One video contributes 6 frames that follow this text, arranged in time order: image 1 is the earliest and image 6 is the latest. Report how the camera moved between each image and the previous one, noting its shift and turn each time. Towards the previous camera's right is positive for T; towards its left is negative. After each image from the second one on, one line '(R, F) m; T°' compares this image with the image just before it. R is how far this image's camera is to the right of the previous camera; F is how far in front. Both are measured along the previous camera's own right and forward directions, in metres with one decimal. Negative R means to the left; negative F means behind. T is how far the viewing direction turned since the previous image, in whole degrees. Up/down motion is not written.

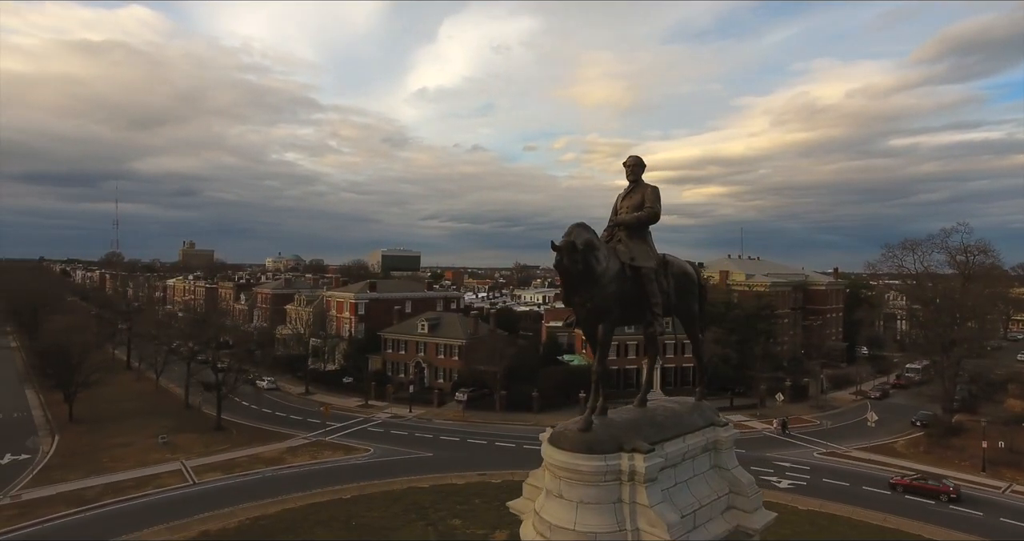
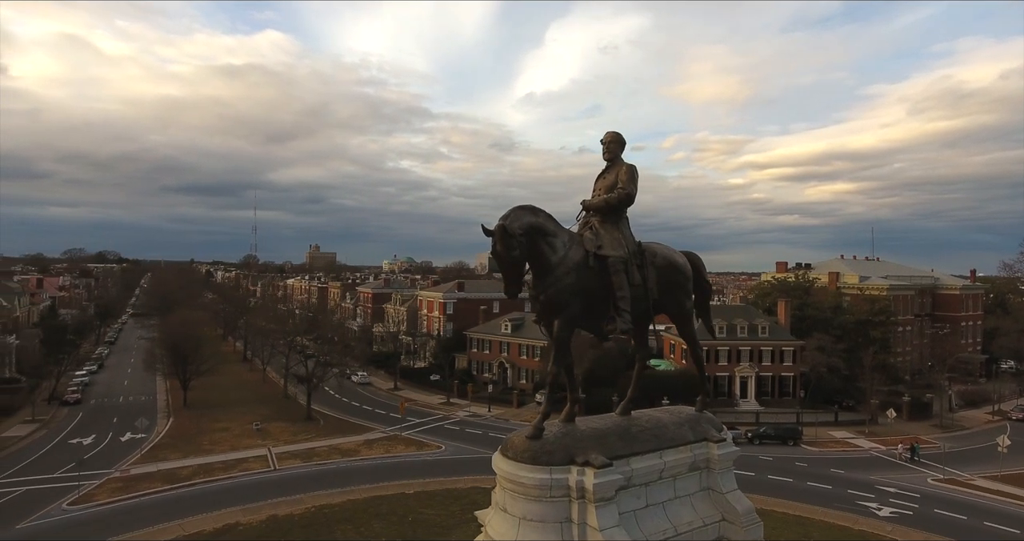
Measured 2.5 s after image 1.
(+1.7, +0.8) m; -10°
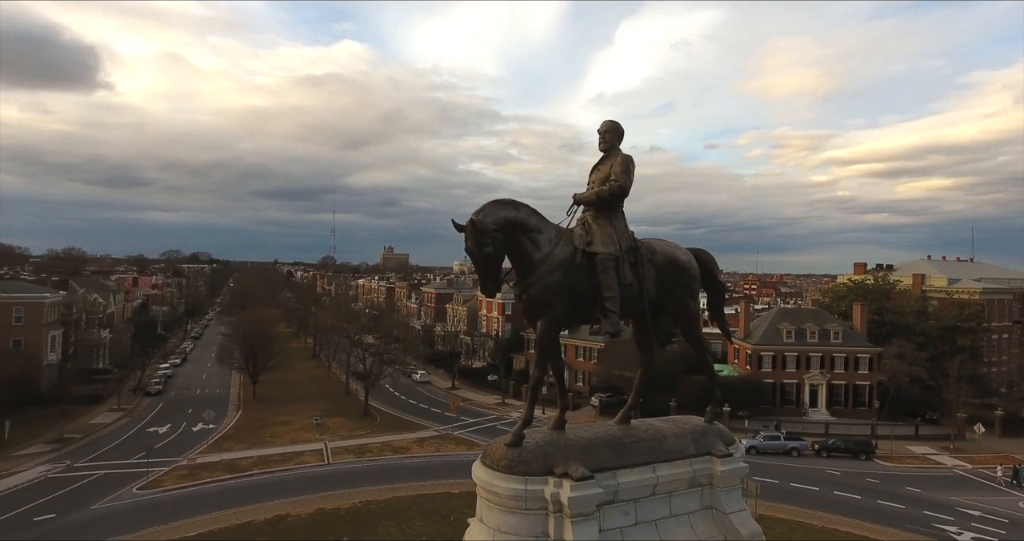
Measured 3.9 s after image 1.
(+0.9, +0.4) m; -6°
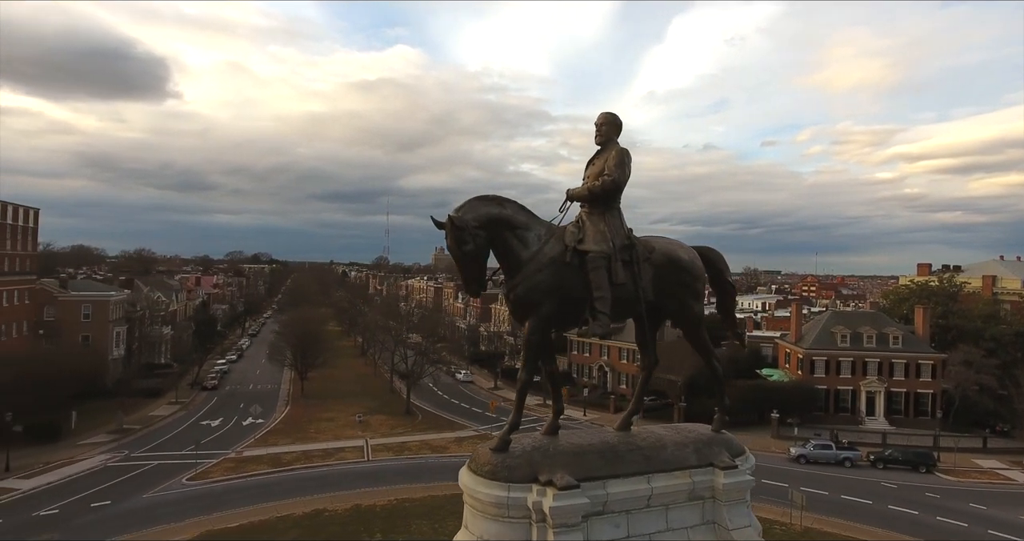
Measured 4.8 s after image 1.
(+0.6, +0.2) m; -5°
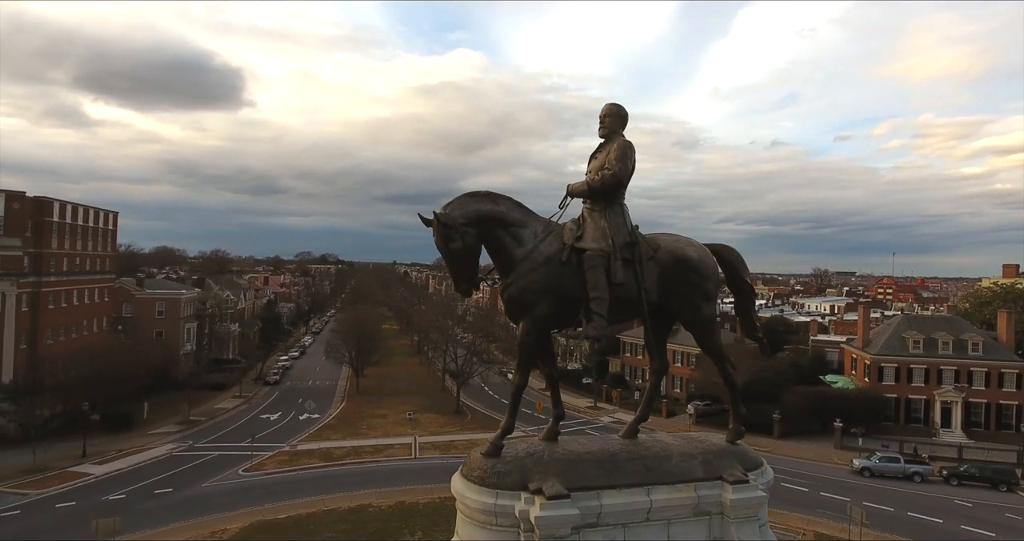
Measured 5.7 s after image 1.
(+0.6, +0.2) m; -6°
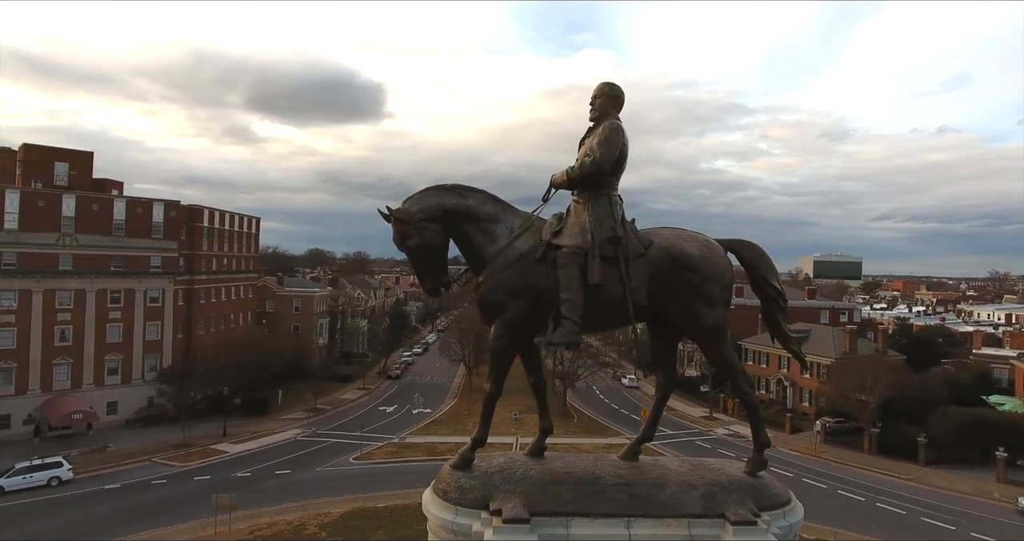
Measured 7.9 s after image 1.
(+1.3, +0.6) m; -12°
